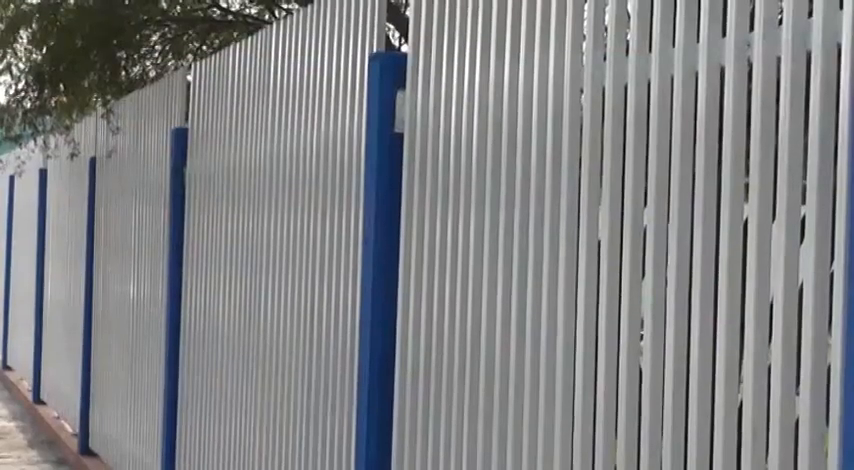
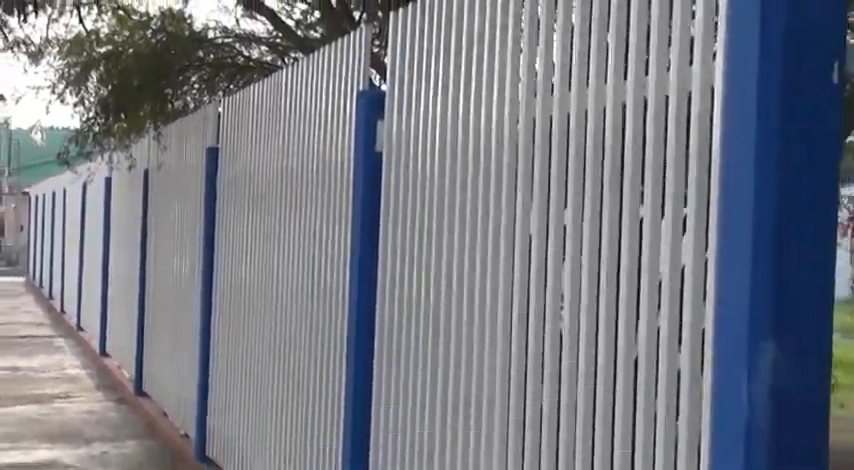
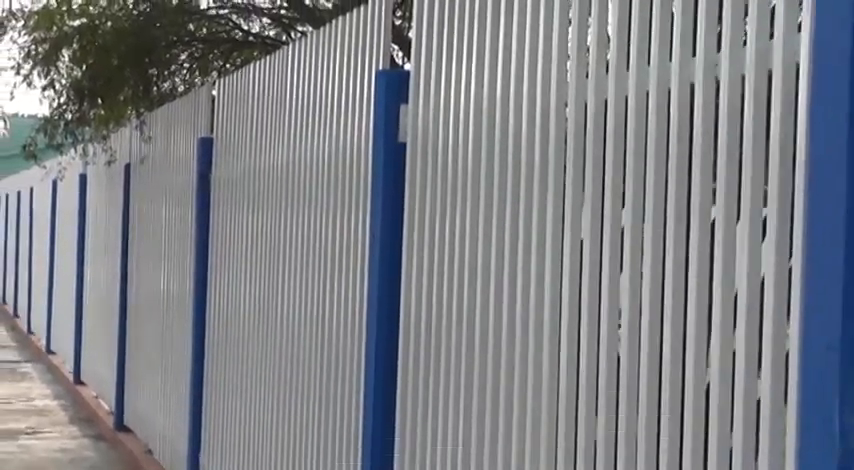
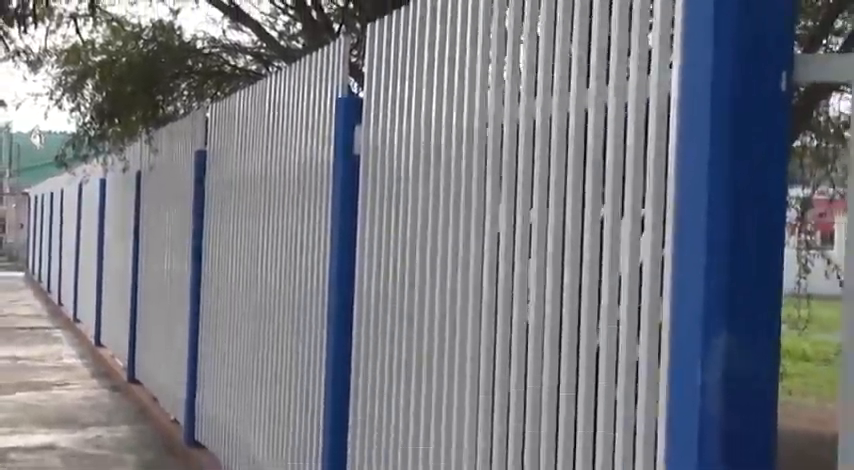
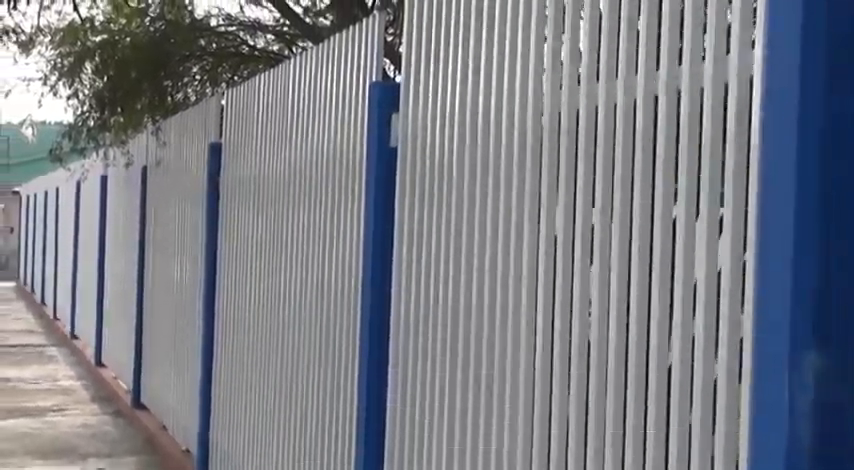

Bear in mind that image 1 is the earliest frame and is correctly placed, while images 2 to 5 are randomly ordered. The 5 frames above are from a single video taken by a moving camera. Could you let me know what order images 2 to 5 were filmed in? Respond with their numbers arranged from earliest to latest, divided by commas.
3, 5, 2, 4
